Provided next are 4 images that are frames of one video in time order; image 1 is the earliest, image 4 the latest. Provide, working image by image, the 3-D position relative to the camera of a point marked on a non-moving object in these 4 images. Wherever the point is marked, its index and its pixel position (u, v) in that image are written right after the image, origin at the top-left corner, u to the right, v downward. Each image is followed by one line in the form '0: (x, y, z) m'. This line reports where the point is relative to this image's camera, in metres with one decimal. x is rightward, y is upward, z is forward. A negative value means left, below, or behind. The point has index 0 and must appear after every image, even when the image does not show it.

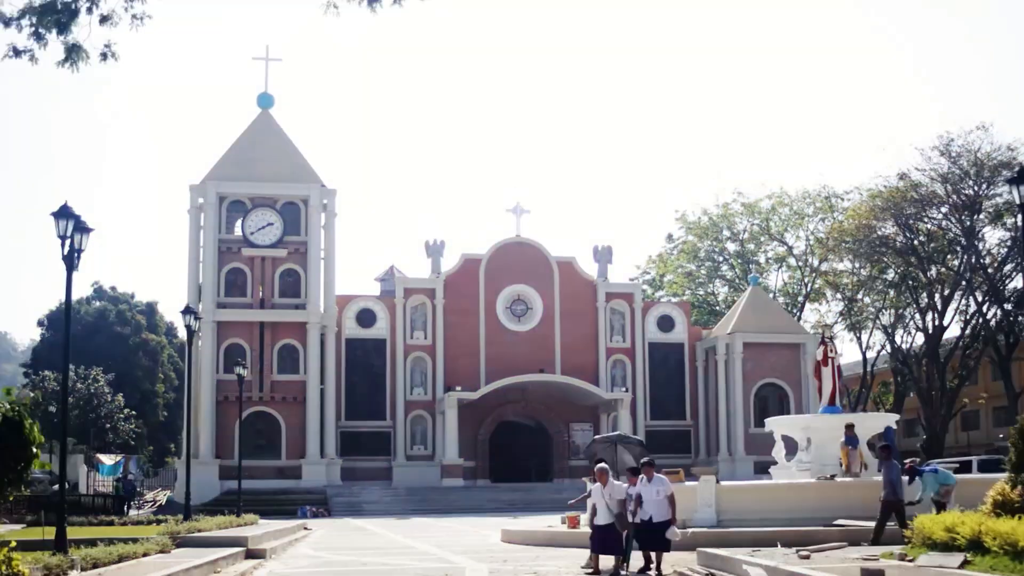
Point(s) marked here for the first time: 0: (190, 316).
0: (-7.6, -0.6, +19.0) m
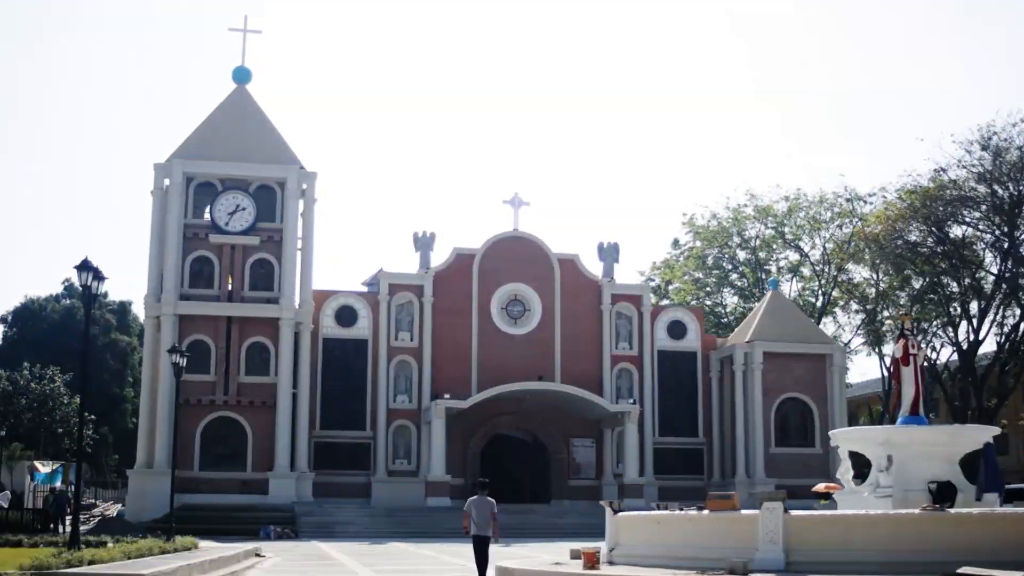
0: (-7.6, +0.3, +14.2) m
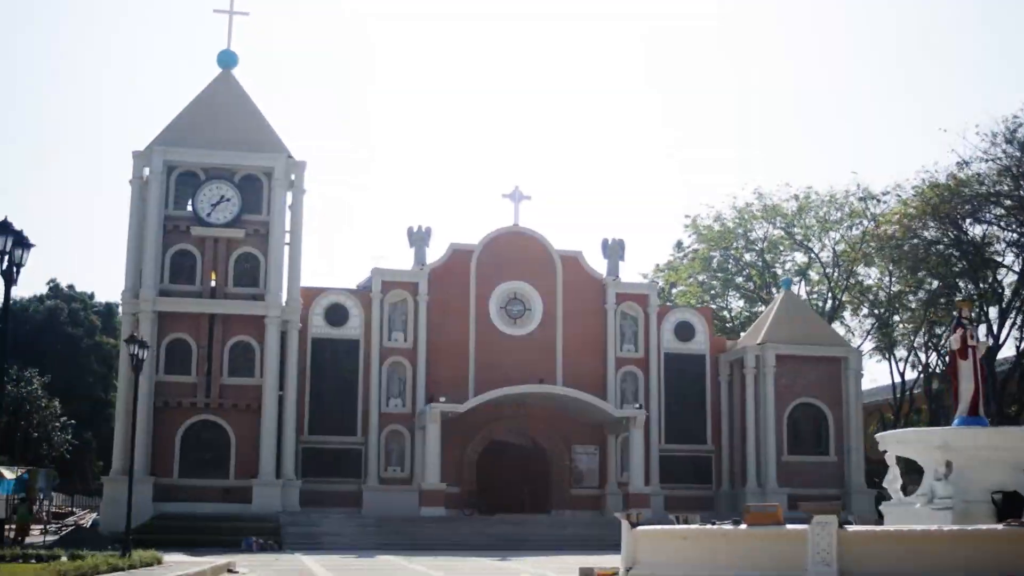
0: (-7.5, +0.7, +11.9) m
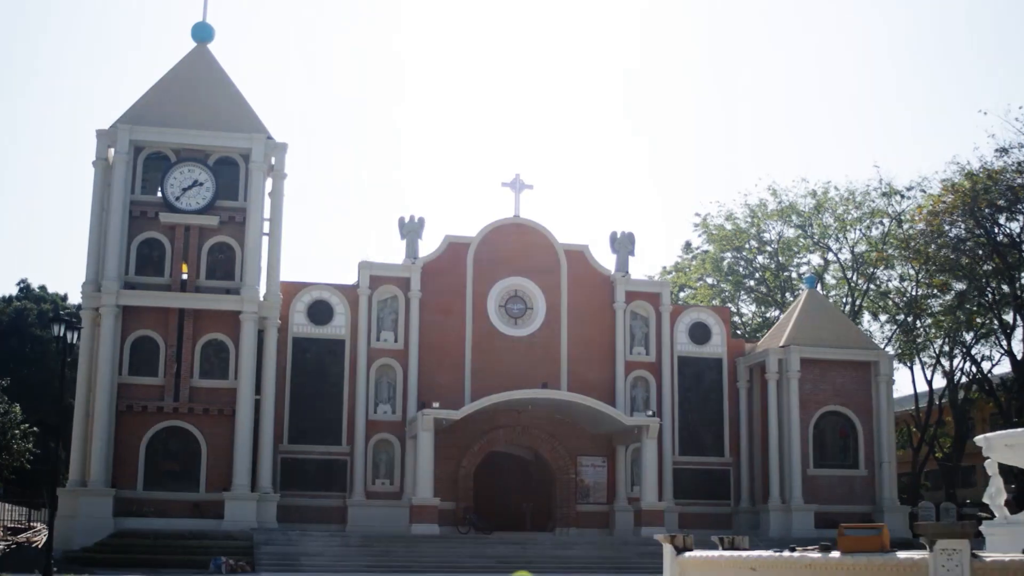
0: (-7.5, +1.6, +8.4) m
